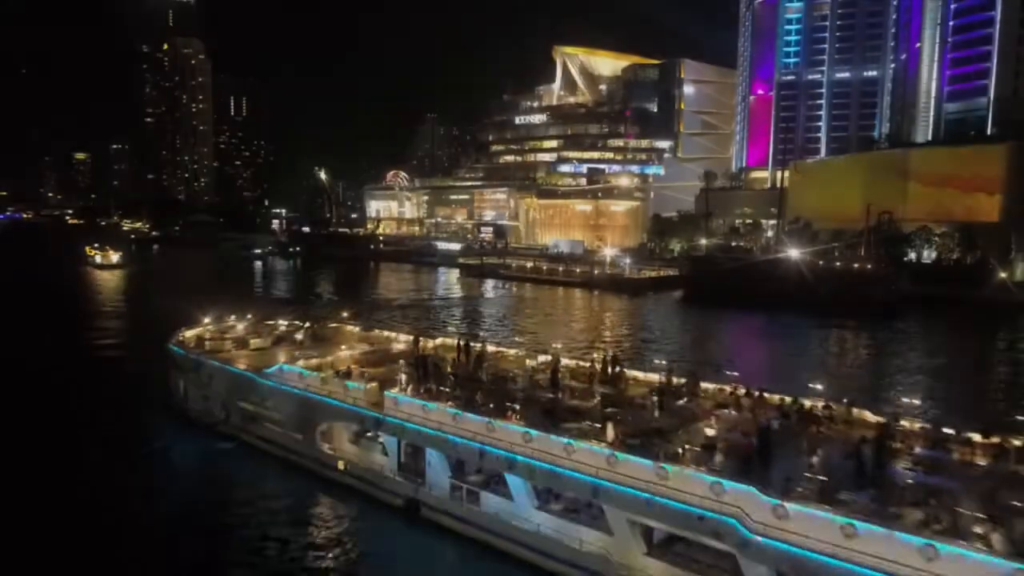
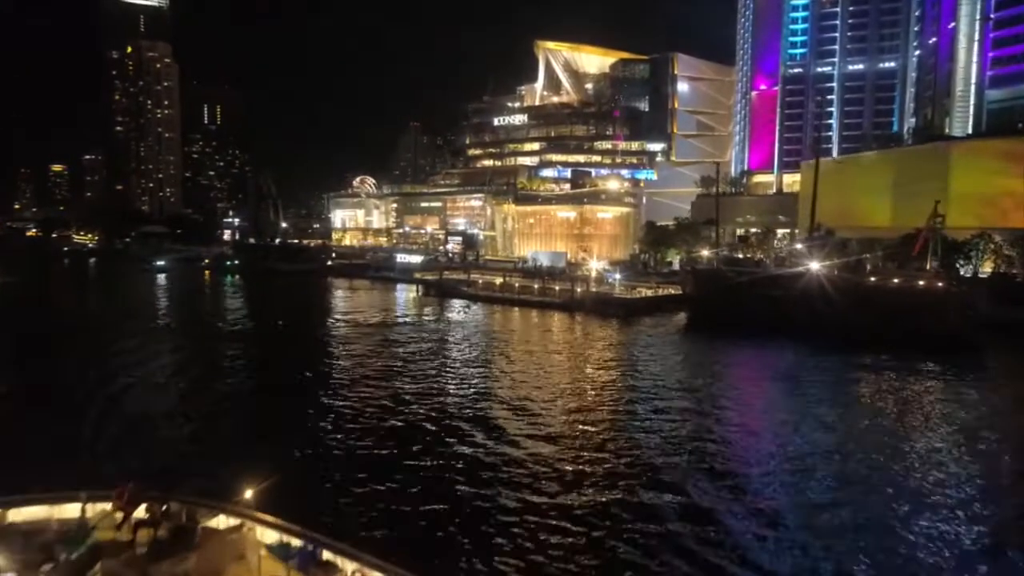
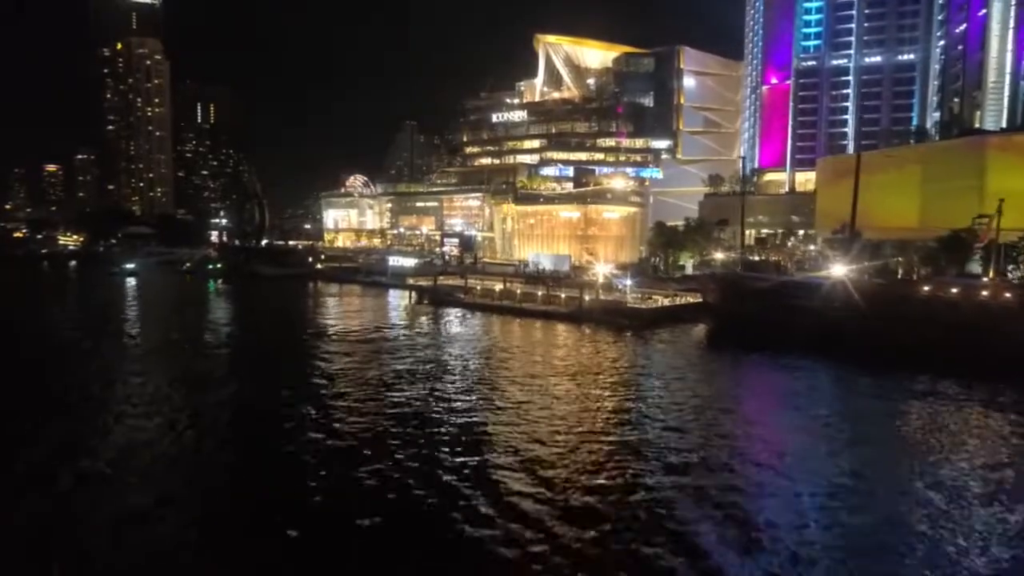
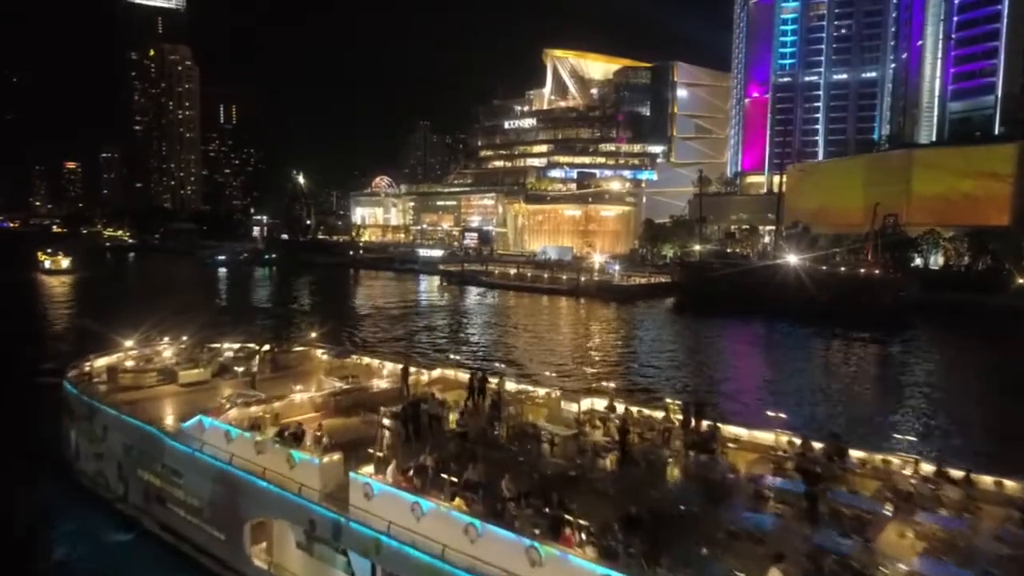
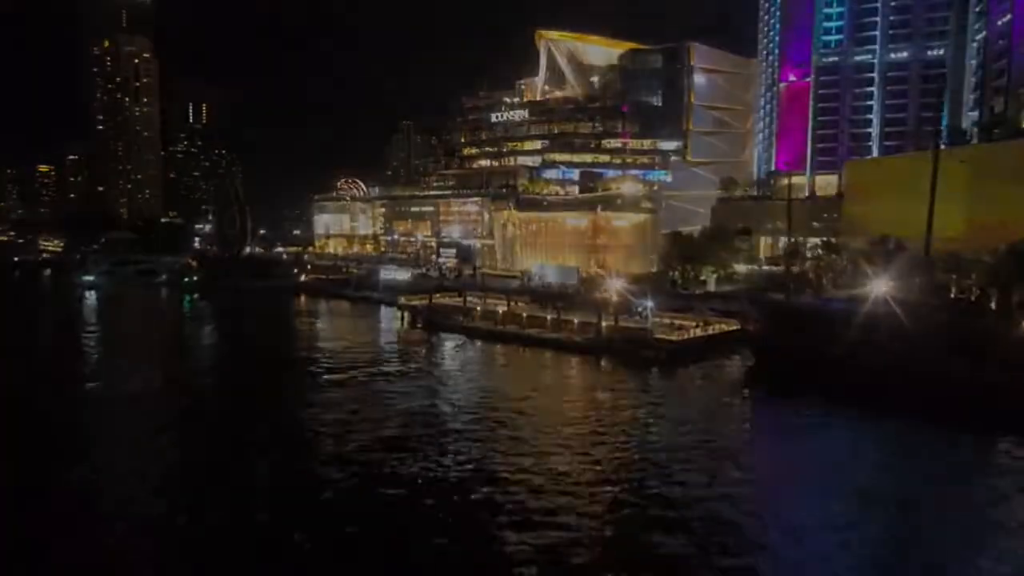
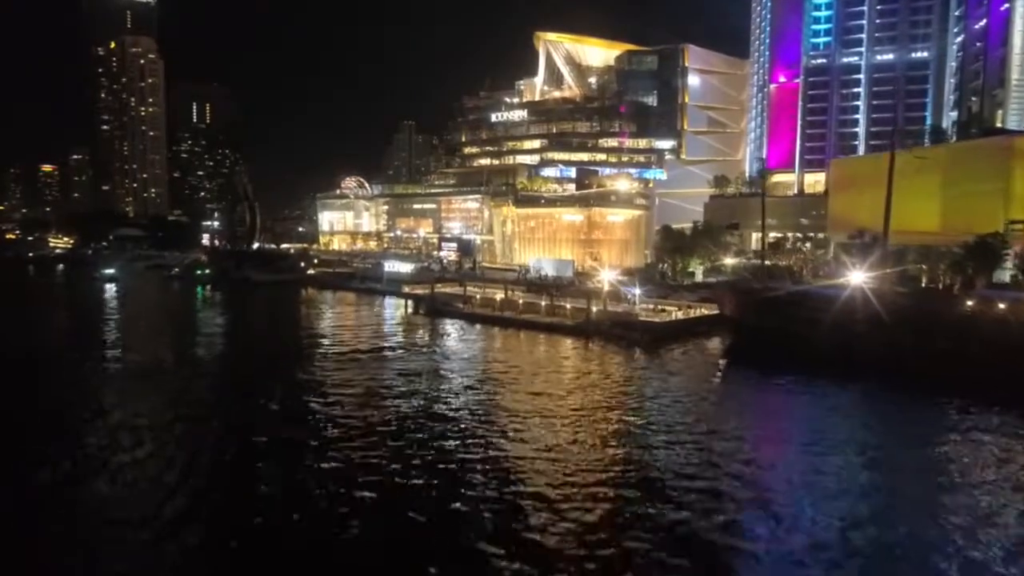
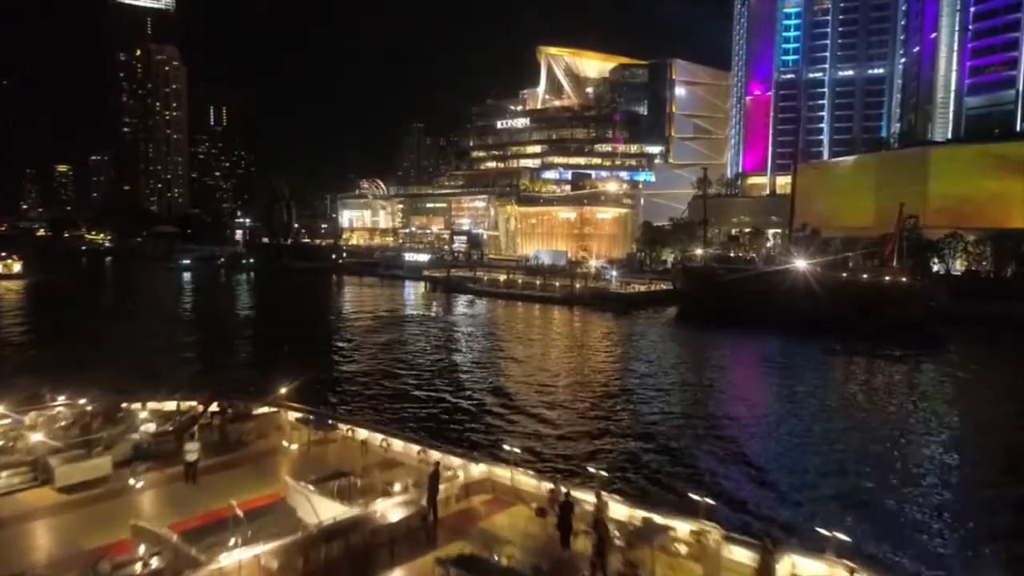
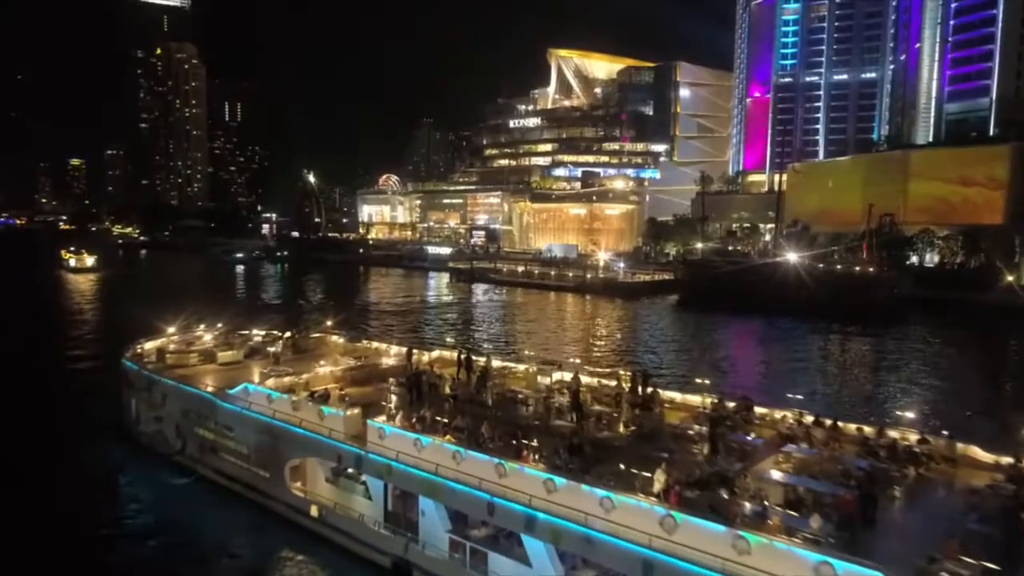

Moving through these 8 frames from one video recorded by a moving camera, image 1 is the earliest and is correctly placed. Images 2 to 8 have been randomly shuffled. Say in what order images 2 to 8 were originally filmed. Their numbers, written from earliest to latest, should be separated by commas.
8, 4, 7, 2, 3, 6, 5
